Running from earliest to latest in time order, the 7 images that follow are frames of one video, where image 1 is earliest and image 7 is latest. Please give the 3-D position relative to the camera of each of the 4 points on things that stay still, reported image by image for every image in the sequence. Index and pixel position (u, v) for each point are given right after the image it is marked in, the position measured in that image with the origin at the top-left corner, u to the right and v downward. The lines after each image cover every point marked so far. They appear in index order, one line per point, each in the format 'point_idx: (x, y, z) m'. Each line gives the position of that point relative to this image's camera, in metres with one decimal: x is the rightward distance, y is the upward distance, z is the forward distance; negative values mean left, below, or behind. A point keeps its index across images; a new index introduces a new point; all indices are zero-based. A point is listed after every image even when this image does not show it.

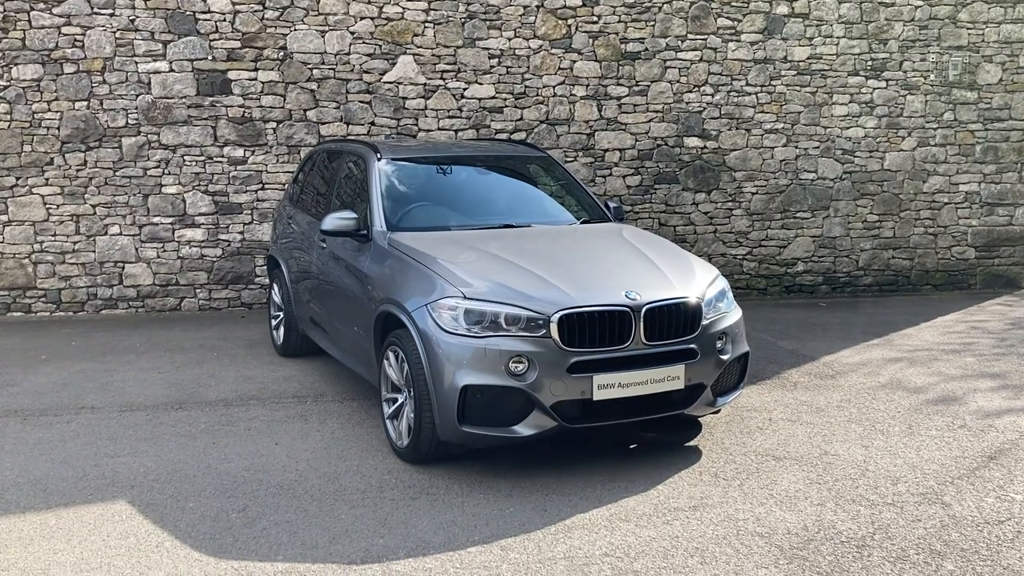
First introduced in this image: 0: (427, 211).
0: (-0.5, +0.5, +6.4) m
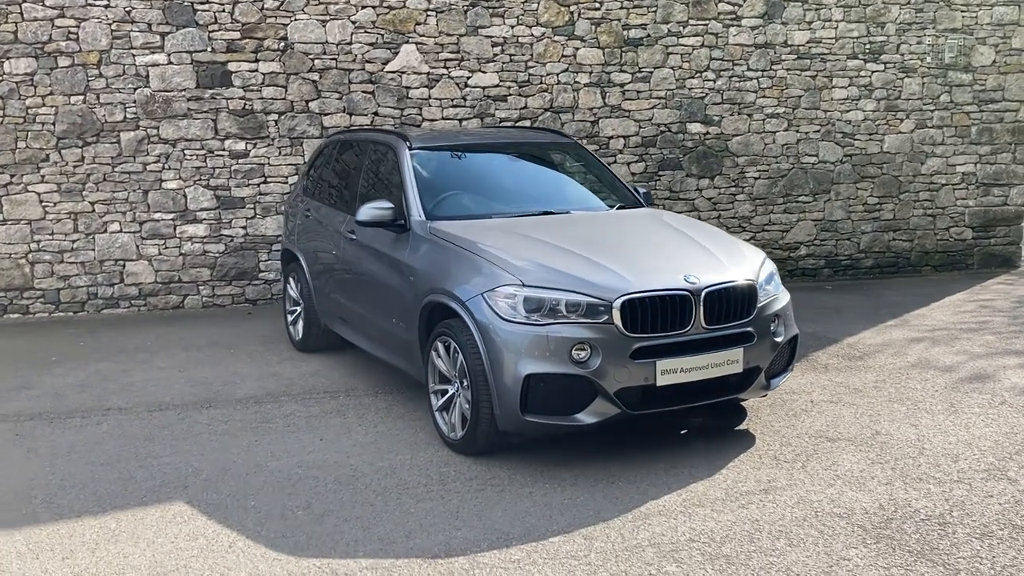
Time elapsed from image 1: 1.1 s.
0: (-0.3, +0.6, +6.3) m
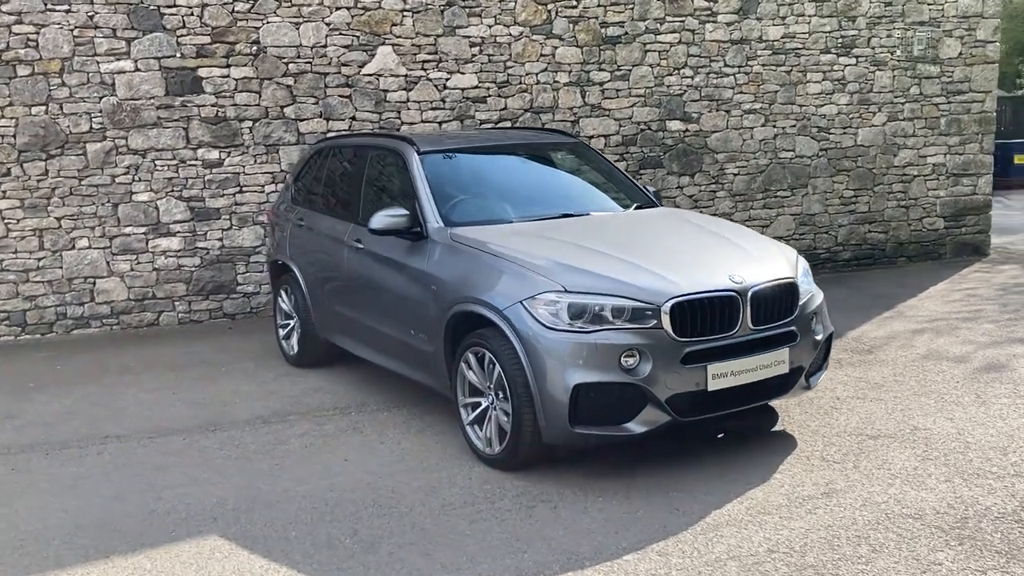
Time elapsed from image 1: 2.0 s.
0: (-0.2, +0.5, +6.0) m
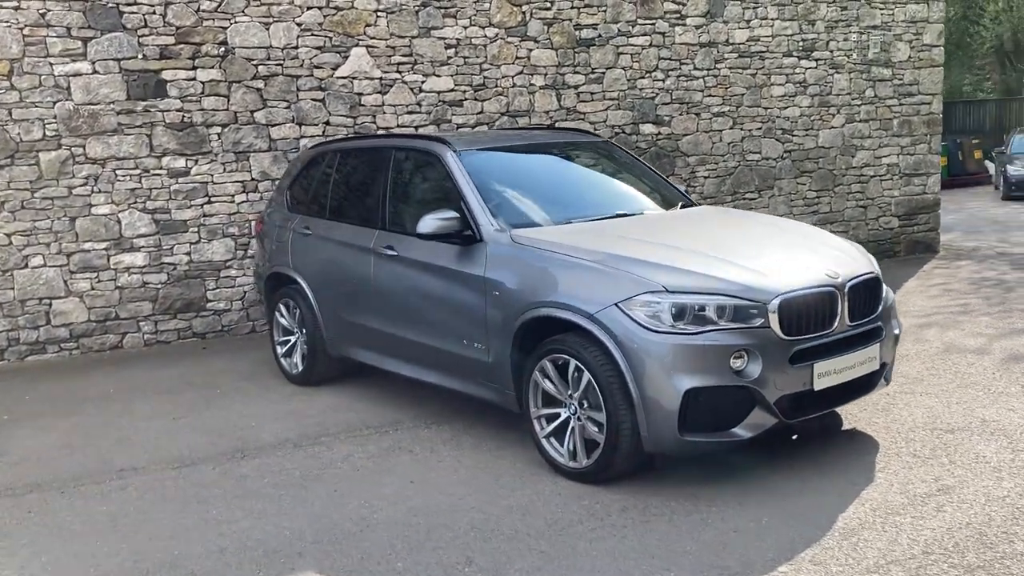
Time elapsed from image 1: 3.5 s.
0: (+0.1, +0.5, +5.8) m
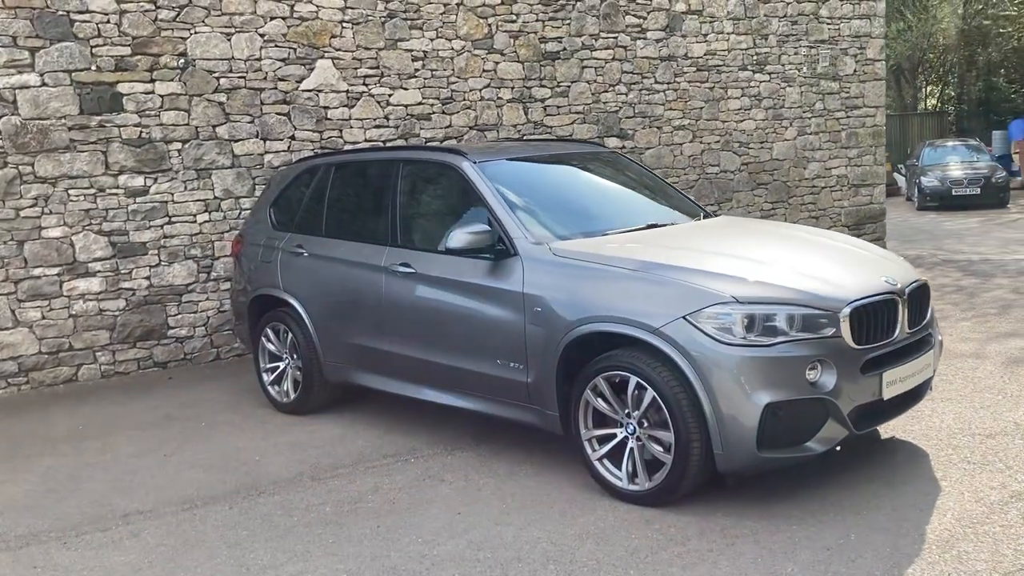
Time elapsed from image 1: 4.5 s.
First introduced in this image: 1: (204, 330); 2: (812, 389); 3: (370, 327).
0: (+0.3, +0.4, +5.5) m
1: (-2.9, -0.4, +8.9) m
2: (+1.4, -0.5, +4.3) m
3: (-0.9, -0.3, +6.1) m
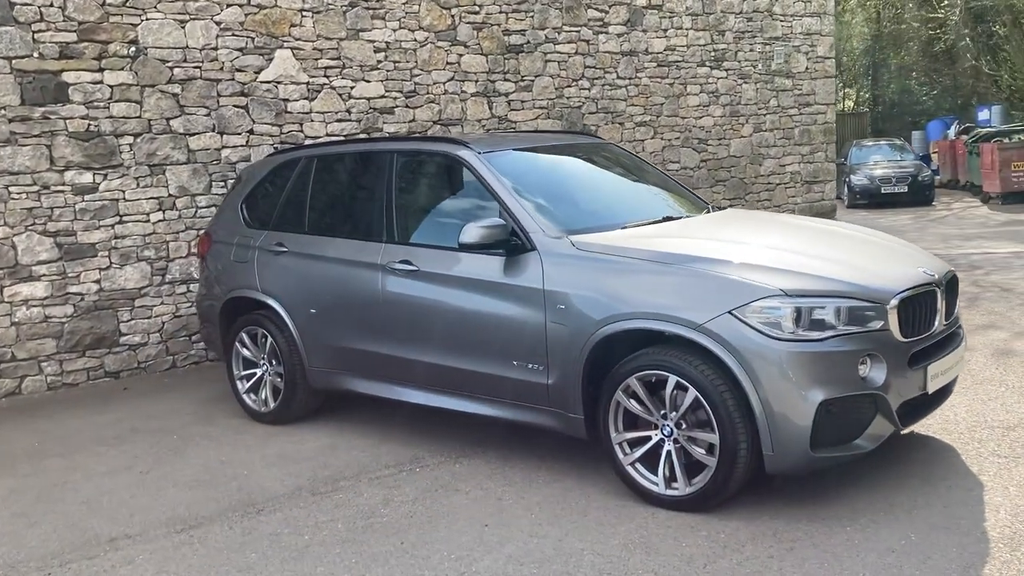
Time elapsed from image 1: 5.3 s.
0: (+0.3, +0.4, +5.3) m
1: (-3.1, -0.4, +8.3) m
2: (+1.5, -0.4, +4.1) m
3: (-0.9, -0.3, +5.7) m
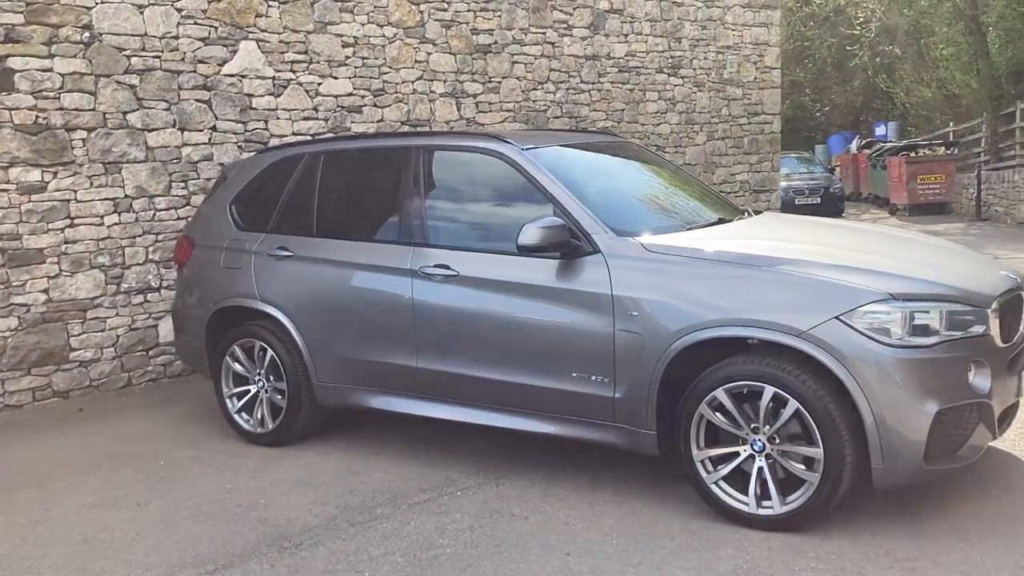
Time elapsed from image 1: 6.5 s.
0: (+0.6, +0.4, +5.0) m
1: (-3.2, -0.5, +7.6) m
2: (+1.9, -0.4, +4.0) m
3: (-0.7, -0.3, +5.2) m
